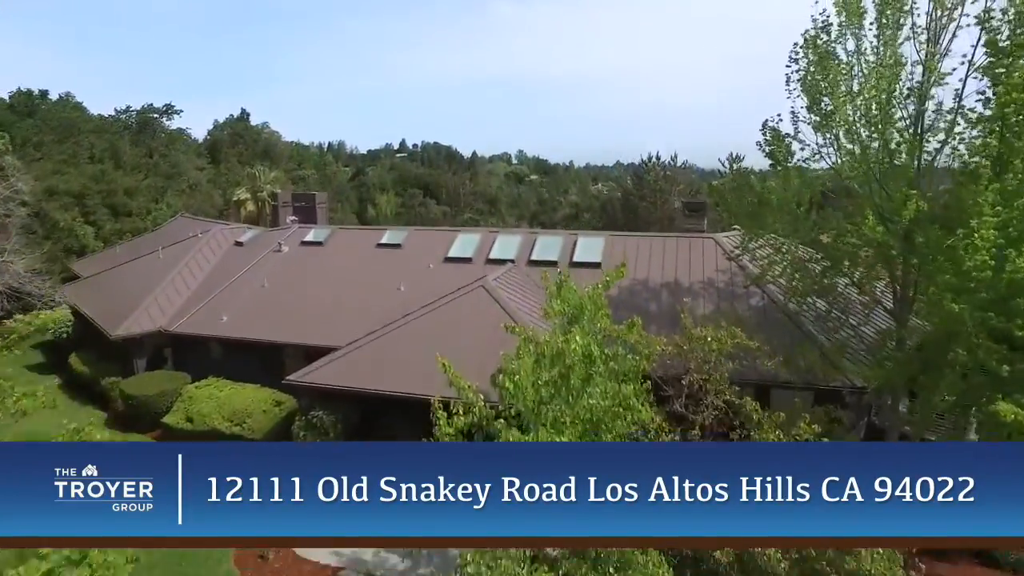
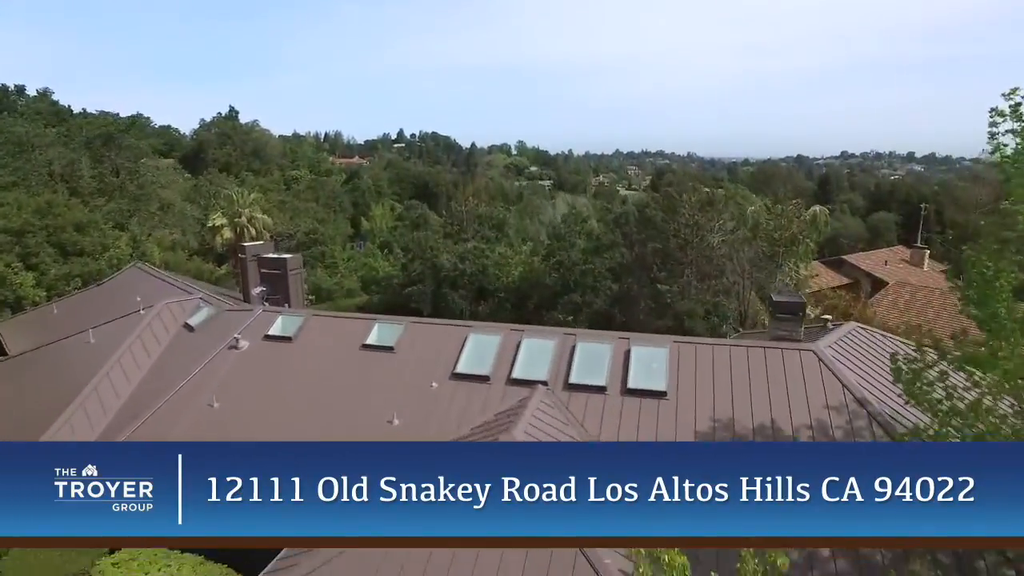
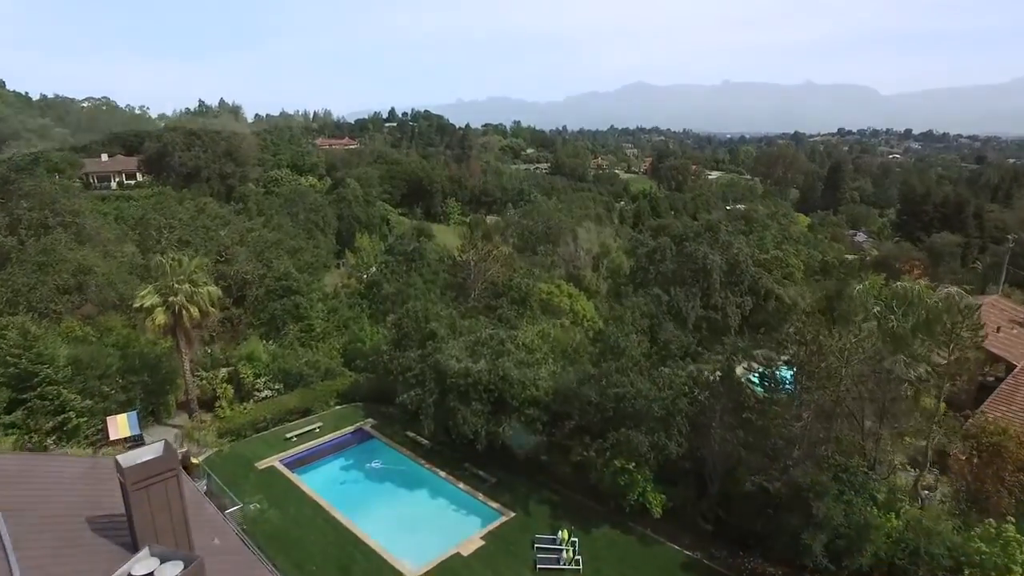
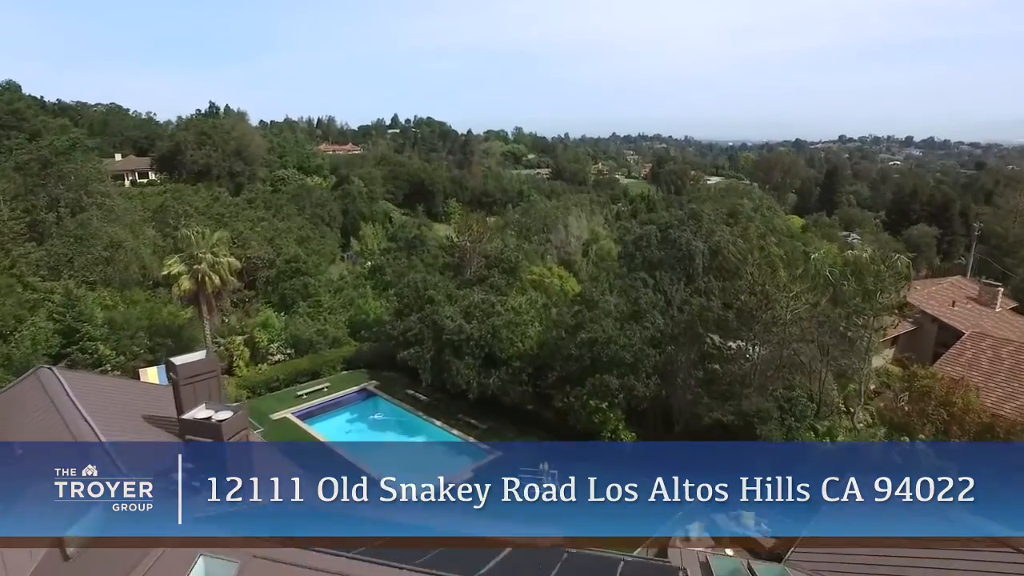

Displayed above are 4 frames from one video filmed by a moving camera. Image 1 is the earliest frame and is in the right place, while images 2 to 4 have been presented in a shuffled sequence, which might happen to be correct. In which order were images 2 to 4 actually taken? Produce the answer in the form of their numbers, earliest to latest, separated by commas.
2, 4, 3
